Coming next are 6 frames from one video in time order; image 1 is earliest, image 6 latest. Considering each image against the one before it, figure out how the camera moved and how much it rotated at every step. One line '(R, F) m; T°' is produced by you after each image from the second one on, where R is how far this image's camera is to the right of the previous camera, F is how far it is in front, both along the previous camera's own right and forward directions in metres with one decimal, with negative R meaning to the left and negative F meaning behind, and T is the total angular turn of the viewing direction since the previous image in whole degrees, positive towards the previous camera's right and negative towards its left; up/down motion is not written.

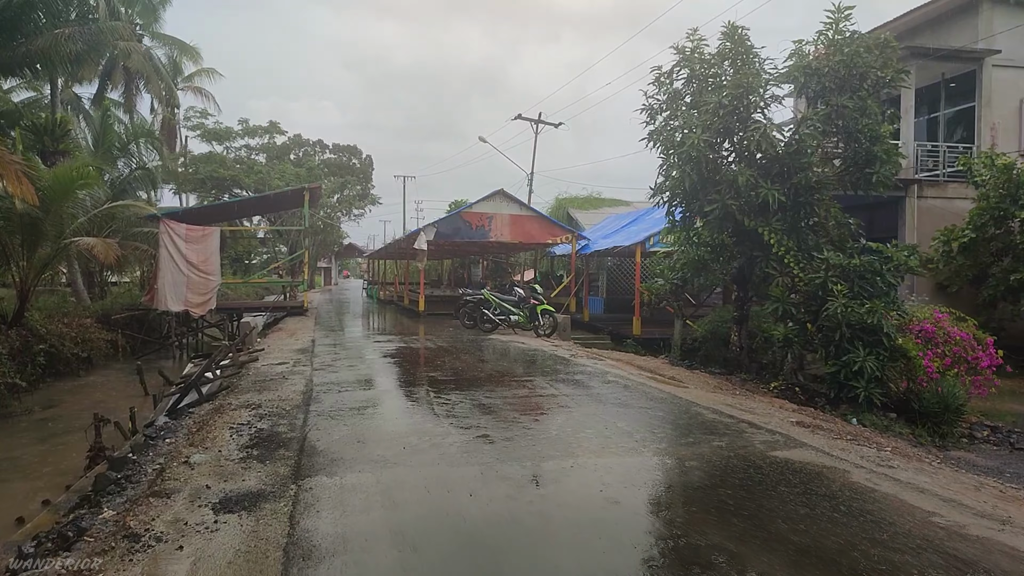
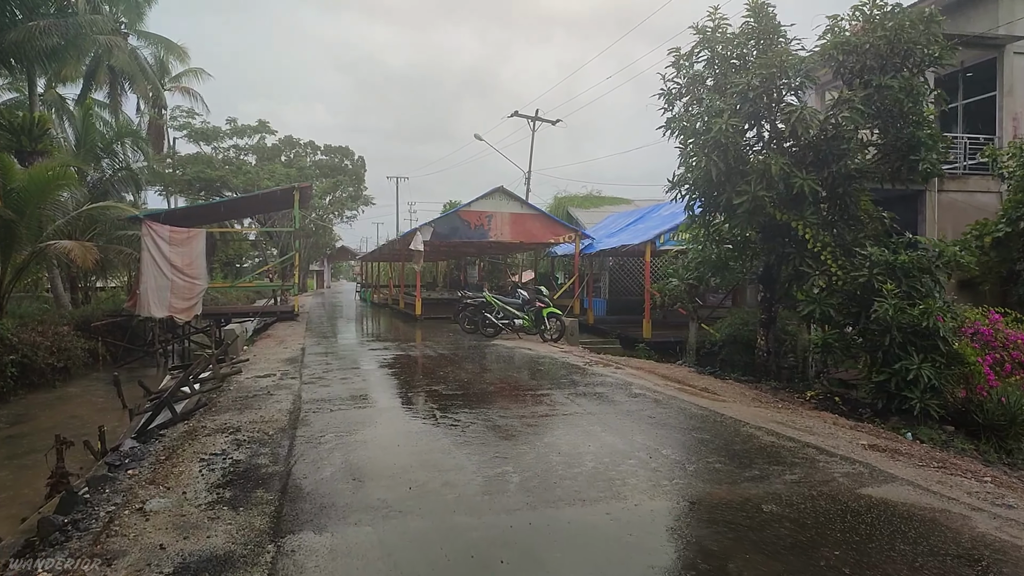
(-0.2, +0.8) m; +1°
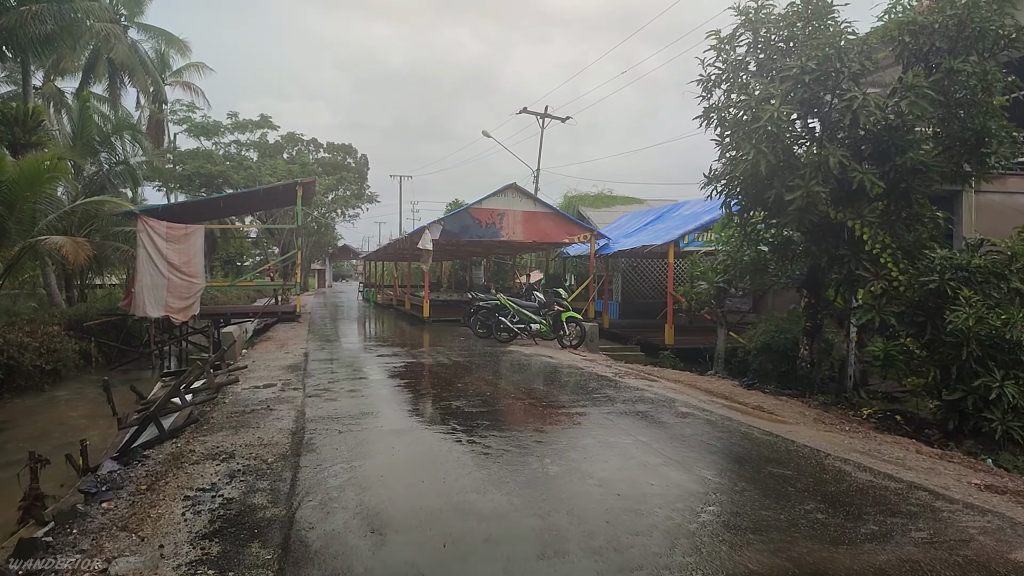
(-0.2, +0.7) m; 0°
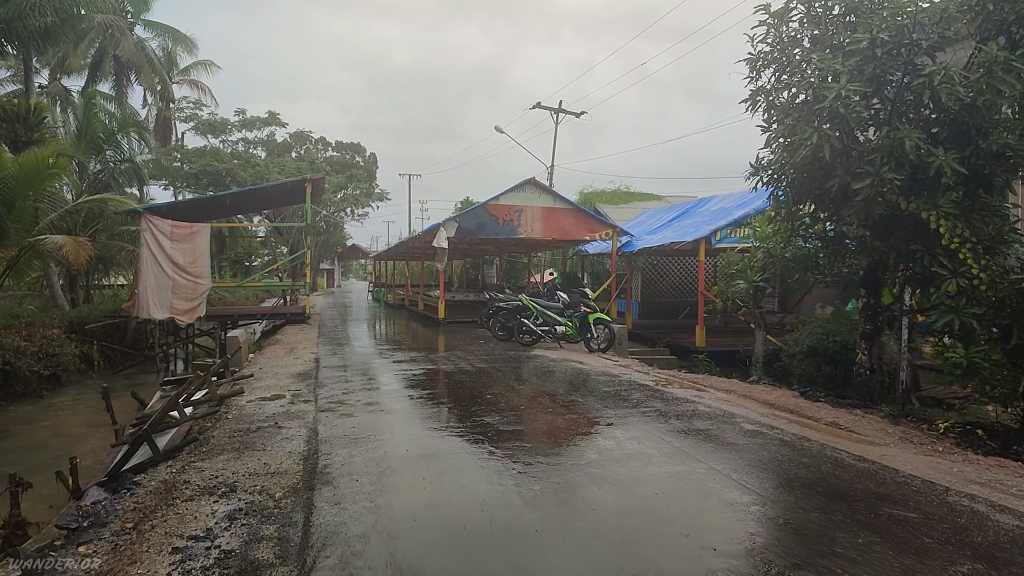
(-0.2, +0.7) m; -1°
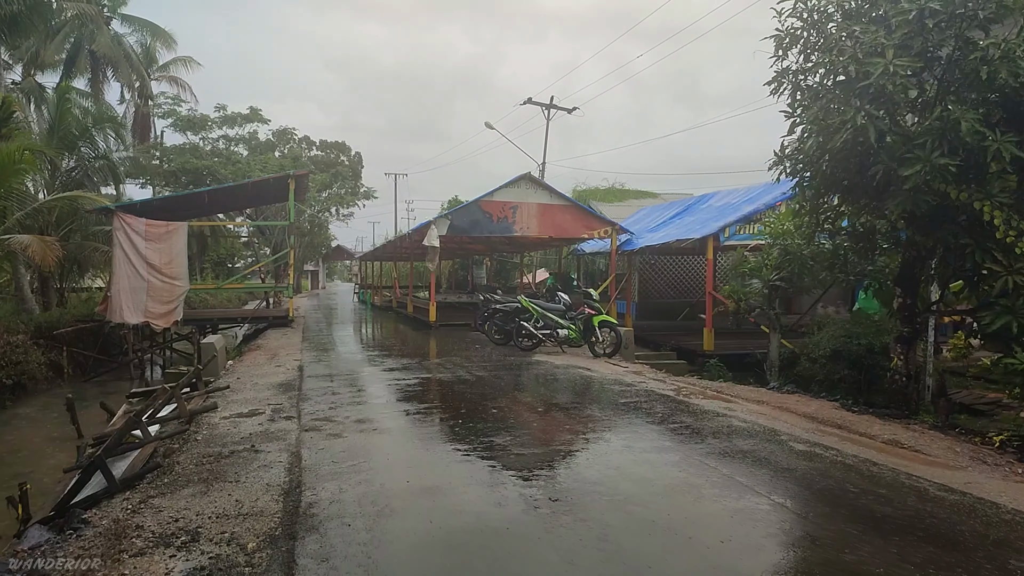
(-0.2, +0.6) m; +1°
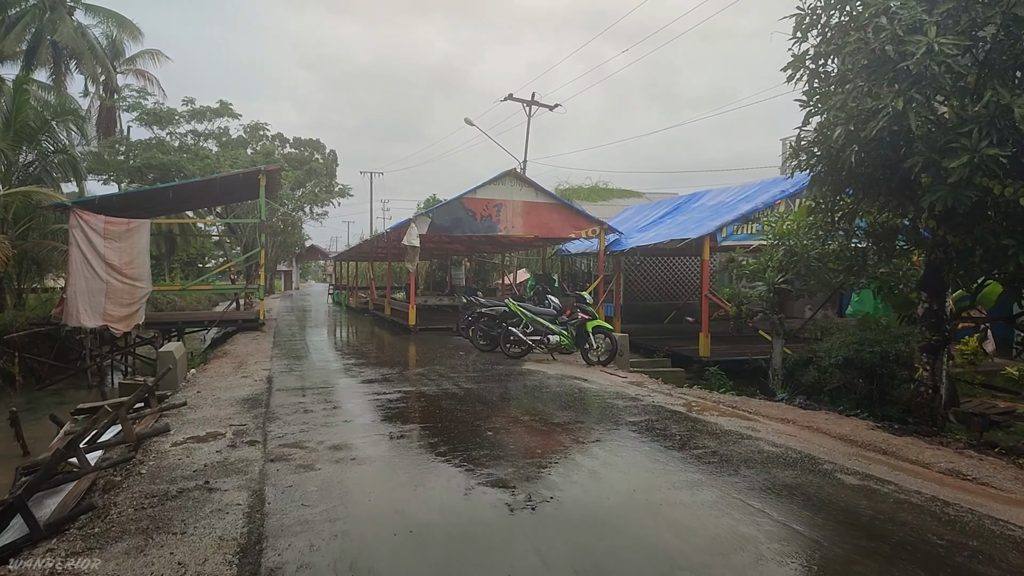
(-0.1, +0.6) m; +2°
